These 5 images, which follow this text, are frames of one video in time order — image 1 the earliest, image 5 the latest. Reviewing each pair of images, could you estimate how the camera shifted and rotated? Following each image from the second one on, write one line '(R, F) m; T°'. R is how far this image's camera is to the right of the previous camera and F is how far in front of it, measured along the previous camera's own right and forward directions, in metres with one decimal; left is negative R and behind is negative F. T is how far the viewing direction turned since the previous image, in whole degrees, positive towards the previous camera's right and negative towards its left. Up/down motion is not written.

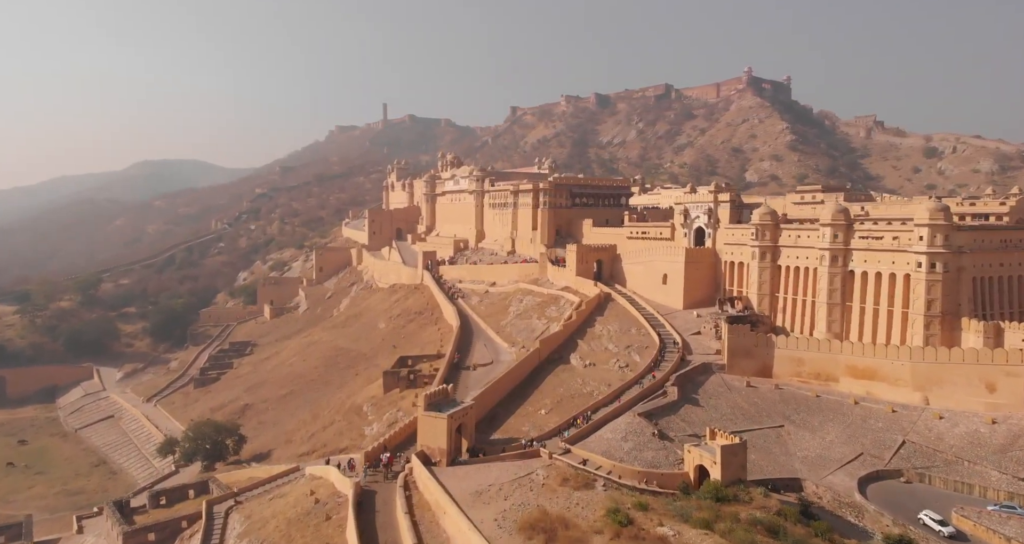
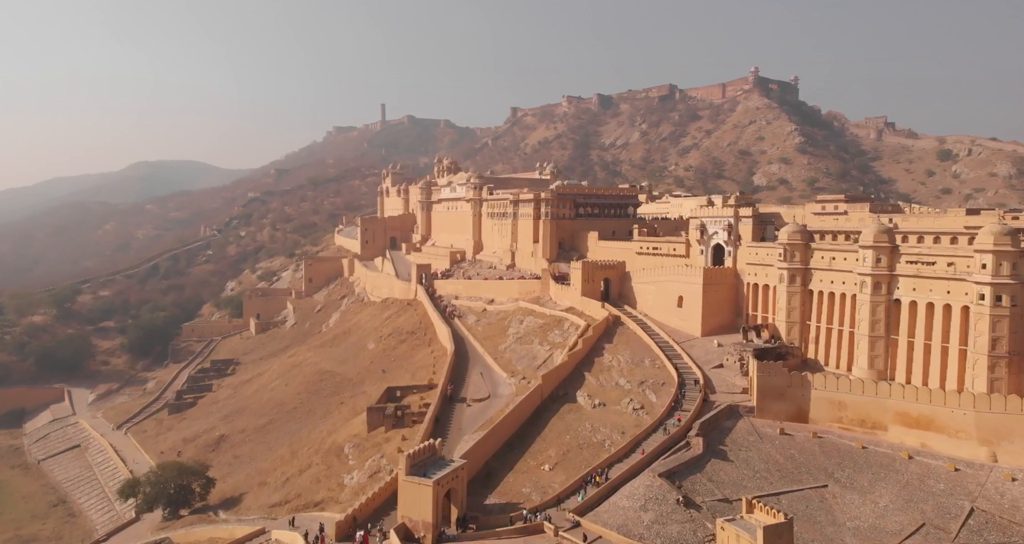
(+0.1, +3.2) m; 0°
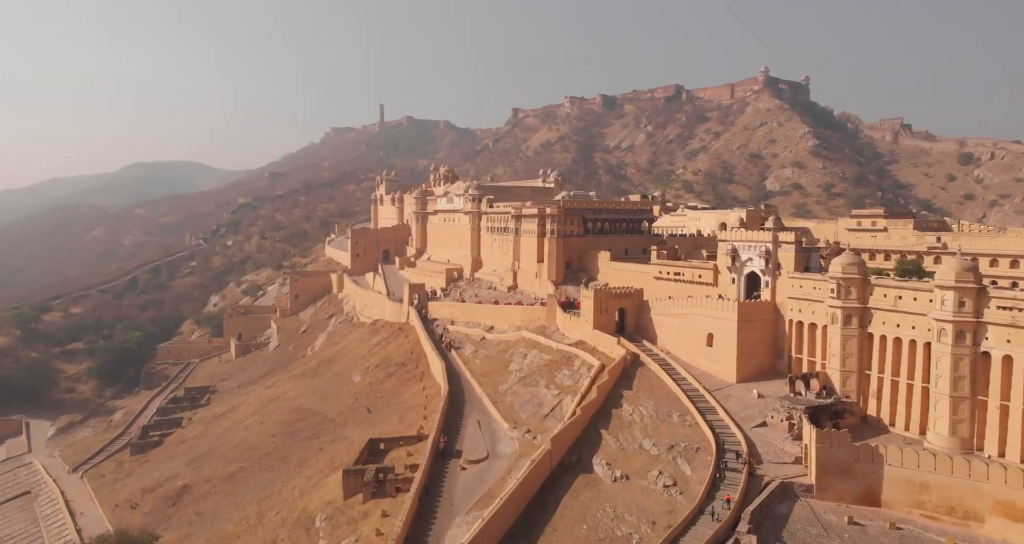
(-0.1, +4.3) m; 0°
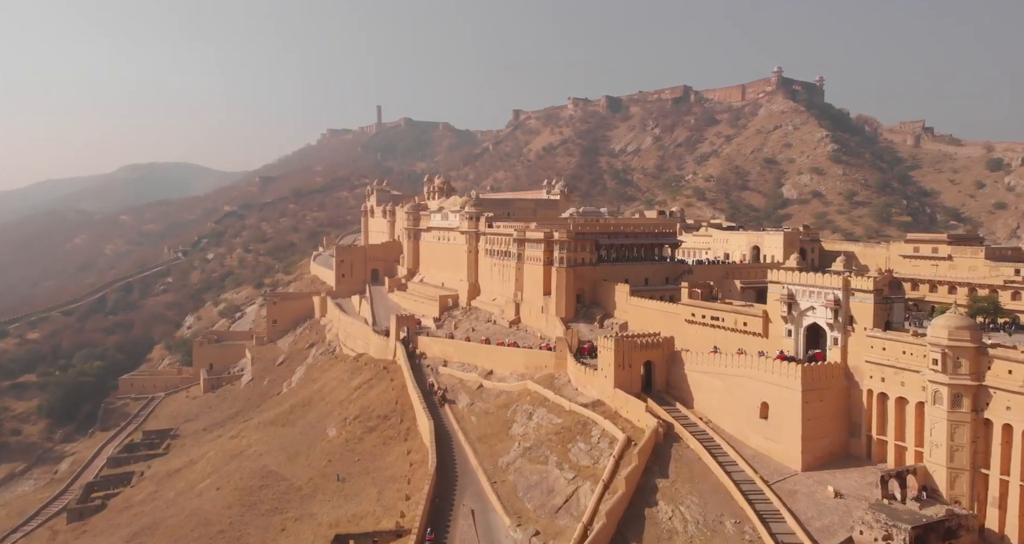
(-0.1, +5.4) m; 0°
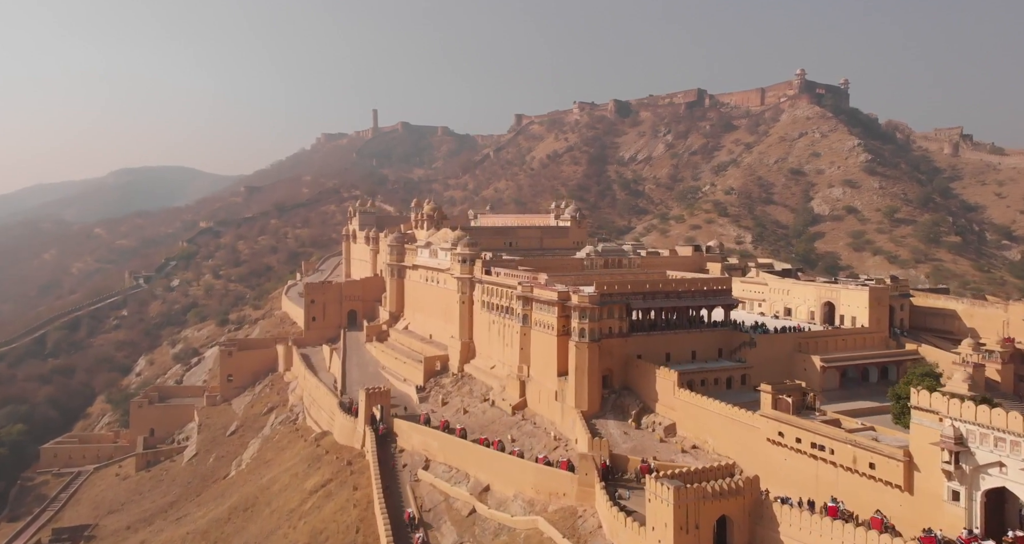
(-0.1, +8.2) m; 0°
